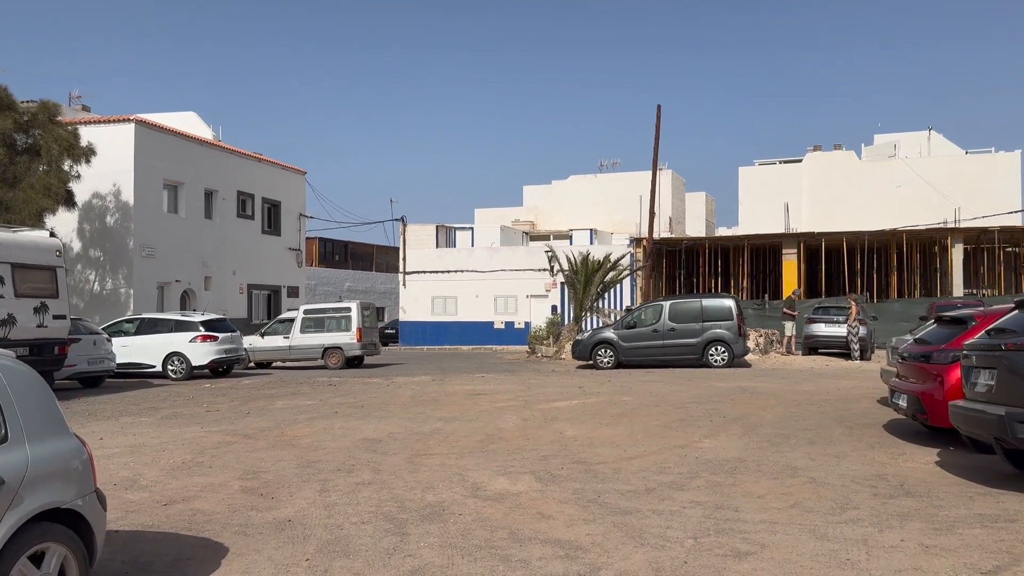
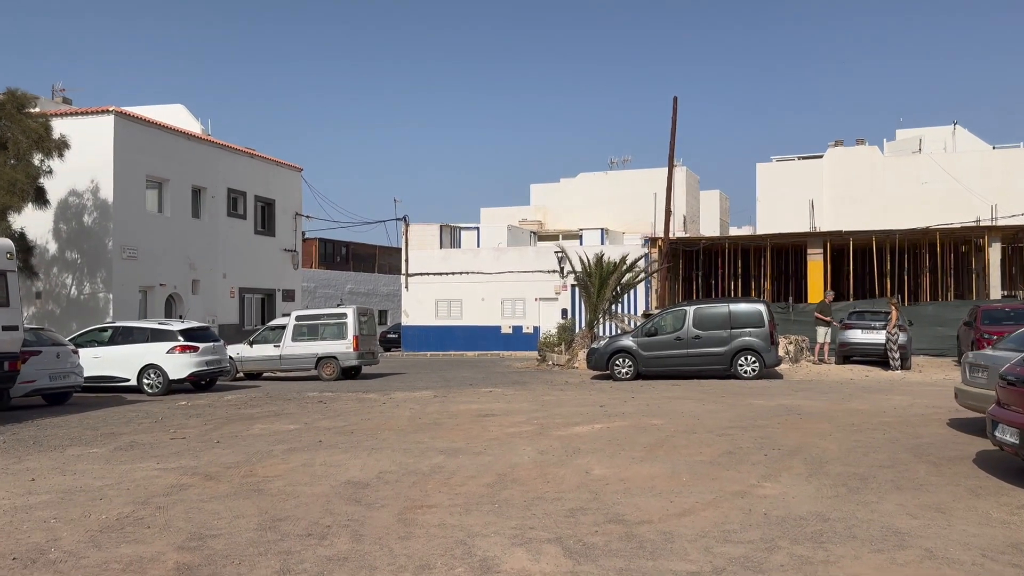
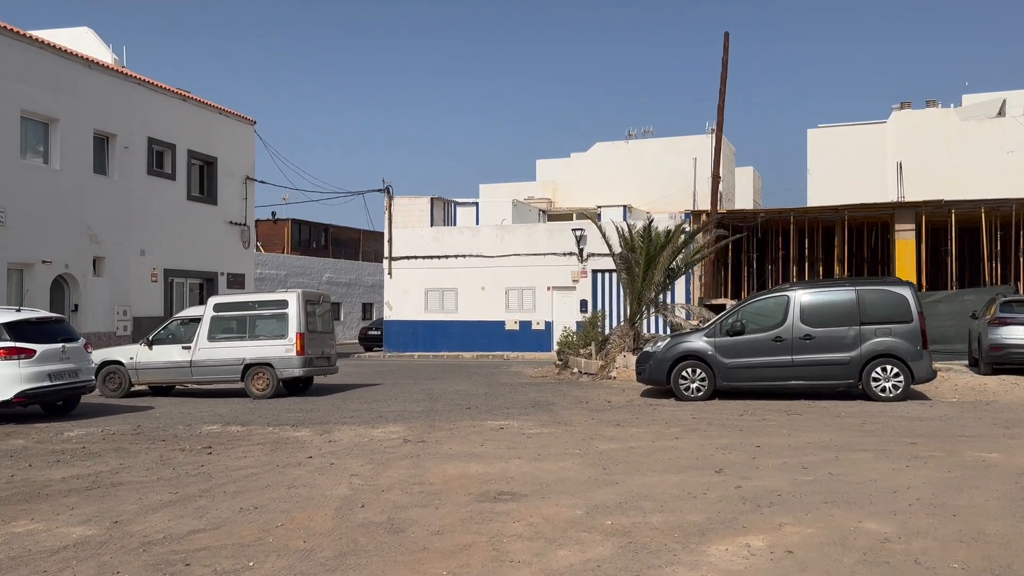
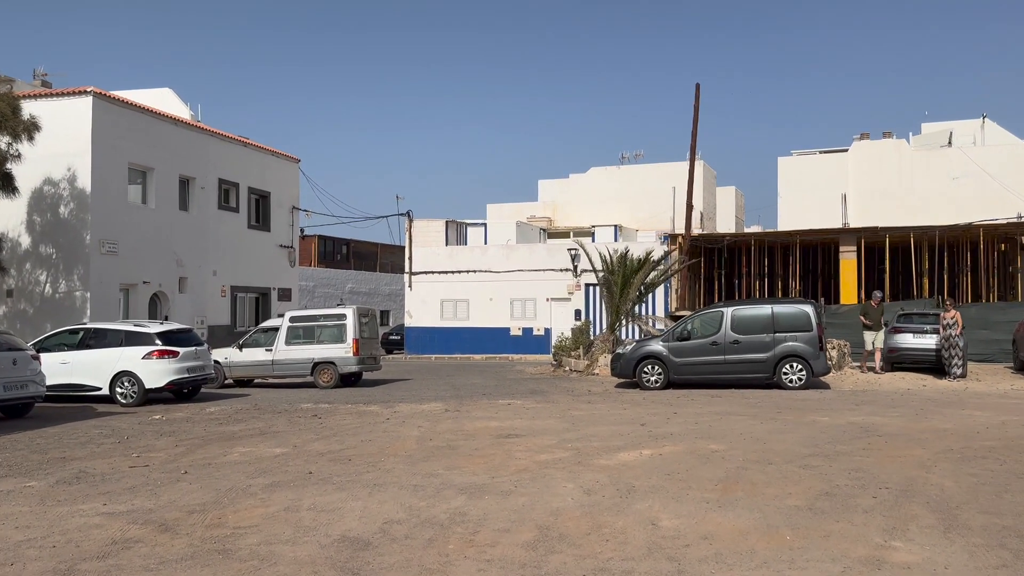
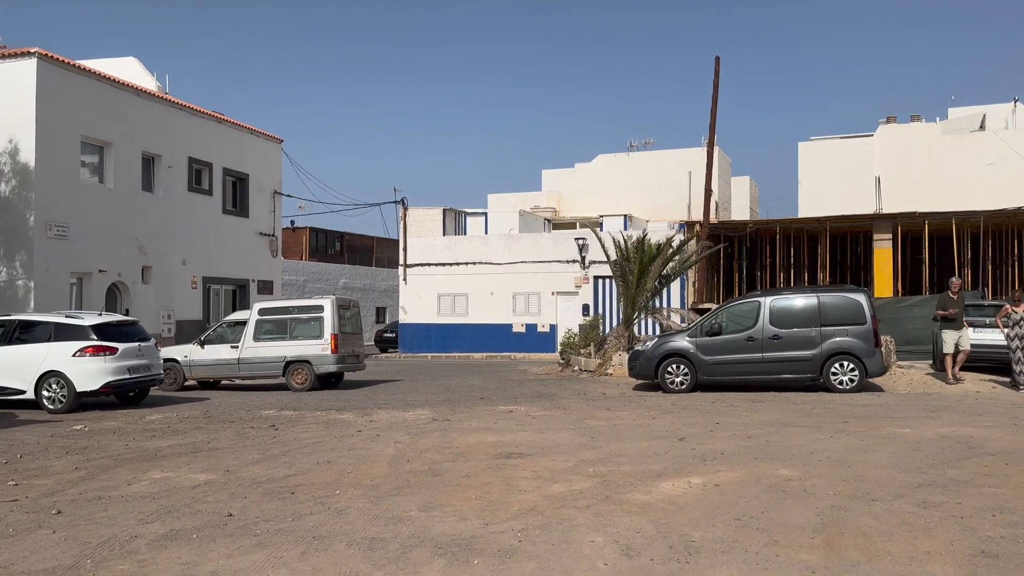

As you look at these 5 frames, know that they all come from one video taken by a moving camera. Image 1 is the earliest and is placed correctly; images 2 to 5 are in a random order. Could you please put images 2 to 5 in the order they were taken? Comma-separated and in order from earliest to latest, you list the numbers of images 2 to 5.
2, 4, 5, 3
